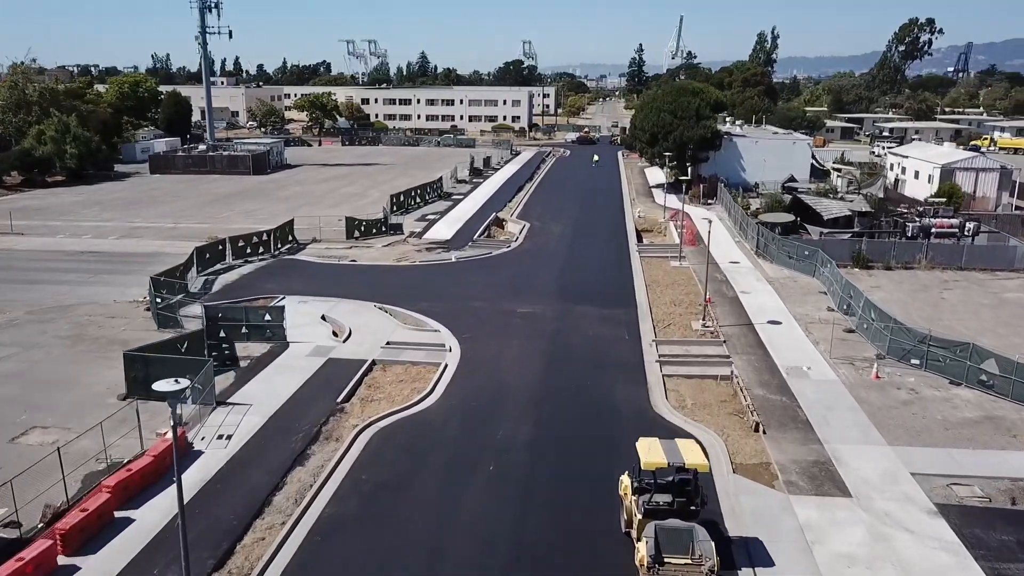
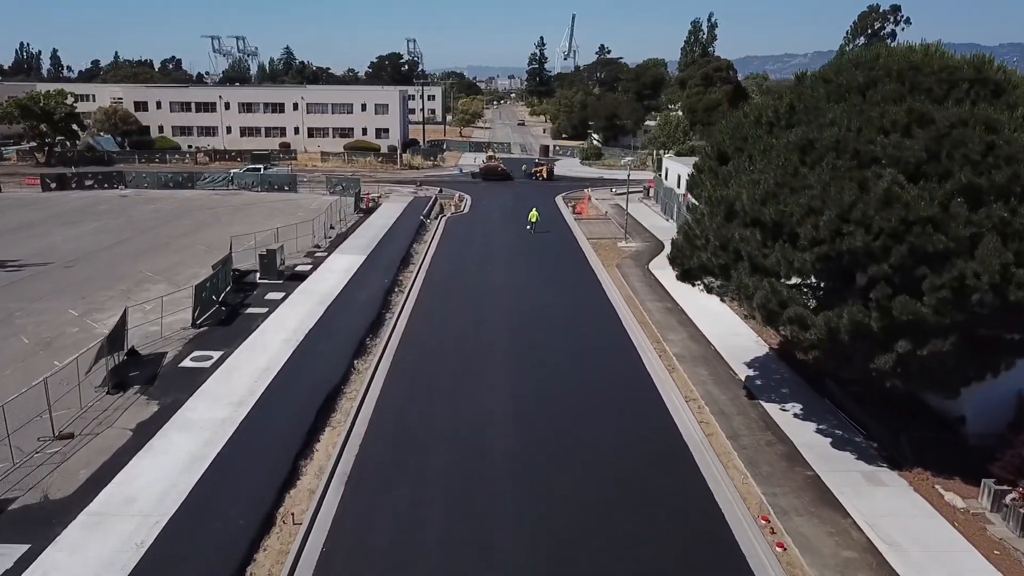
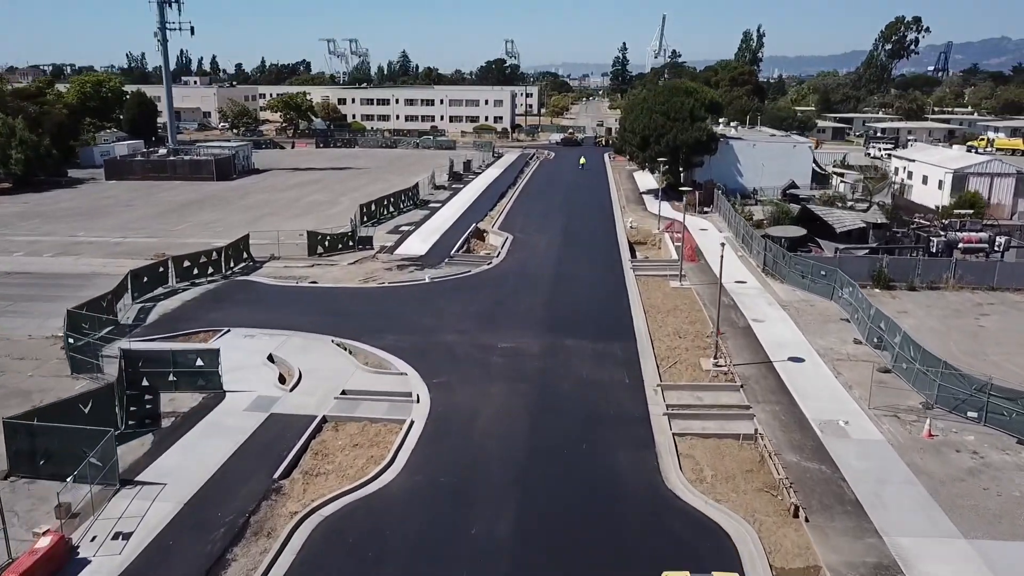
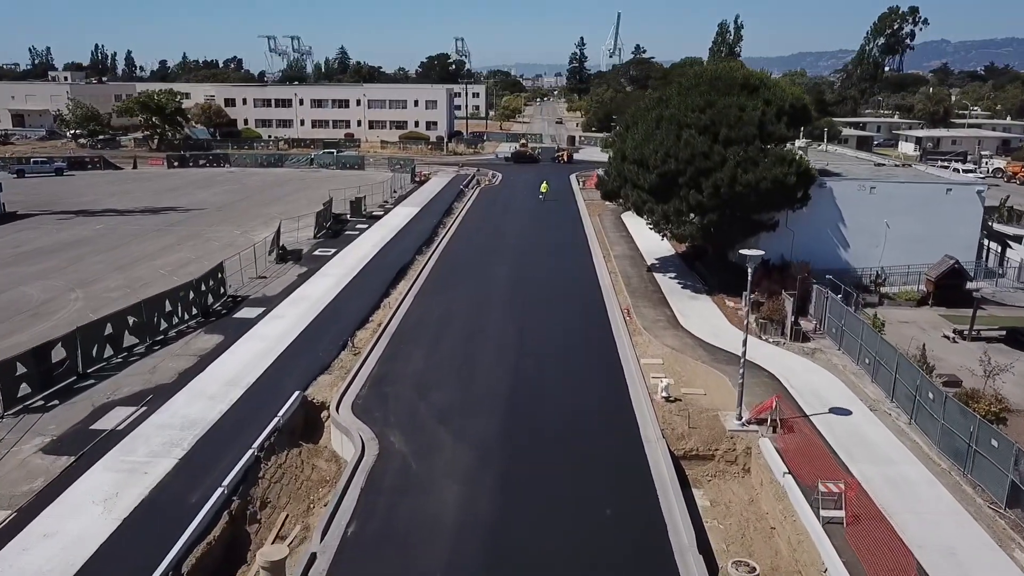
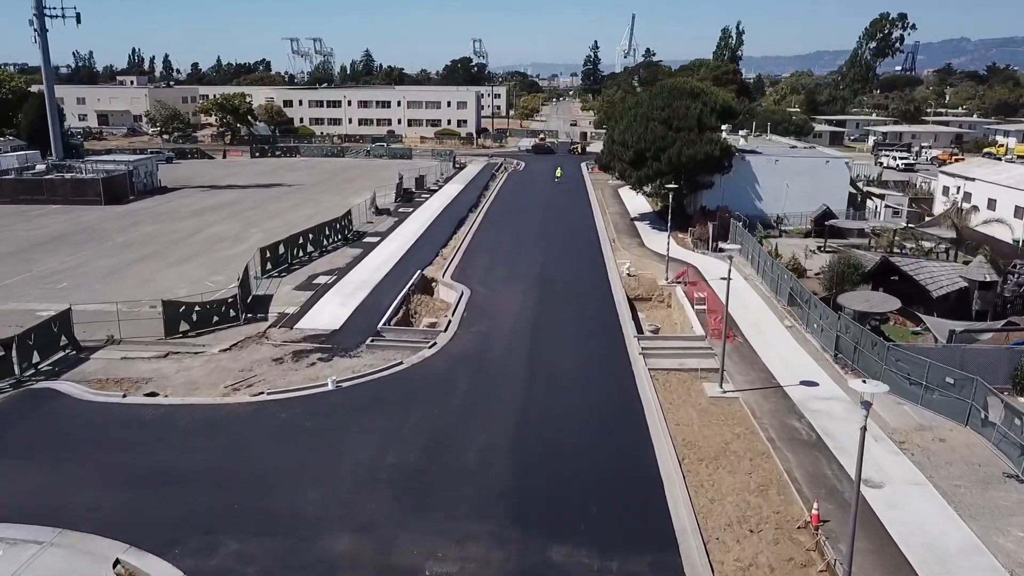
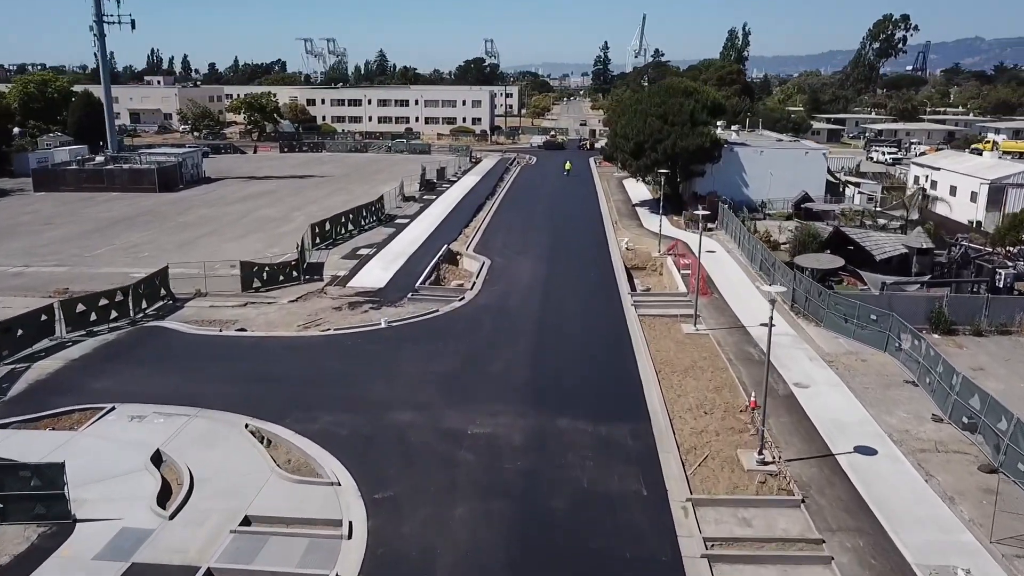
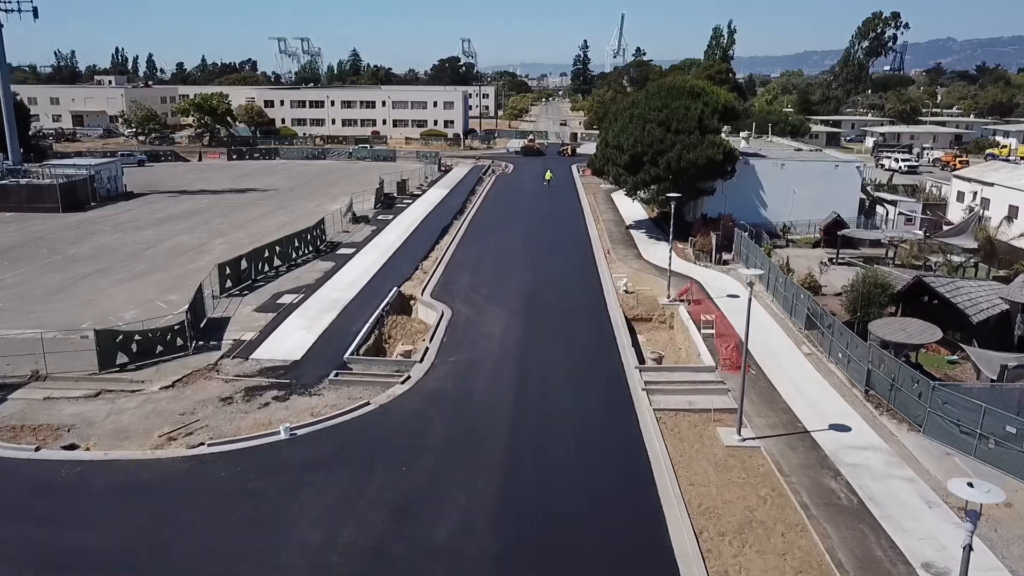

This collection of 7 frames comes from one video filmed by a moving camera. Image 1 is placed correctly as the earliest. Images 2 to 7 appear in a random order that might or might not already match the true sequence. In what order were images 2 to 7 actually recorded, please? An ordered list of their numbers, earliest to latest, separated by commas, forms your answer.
3, 6, 5, 7, 4, 2
